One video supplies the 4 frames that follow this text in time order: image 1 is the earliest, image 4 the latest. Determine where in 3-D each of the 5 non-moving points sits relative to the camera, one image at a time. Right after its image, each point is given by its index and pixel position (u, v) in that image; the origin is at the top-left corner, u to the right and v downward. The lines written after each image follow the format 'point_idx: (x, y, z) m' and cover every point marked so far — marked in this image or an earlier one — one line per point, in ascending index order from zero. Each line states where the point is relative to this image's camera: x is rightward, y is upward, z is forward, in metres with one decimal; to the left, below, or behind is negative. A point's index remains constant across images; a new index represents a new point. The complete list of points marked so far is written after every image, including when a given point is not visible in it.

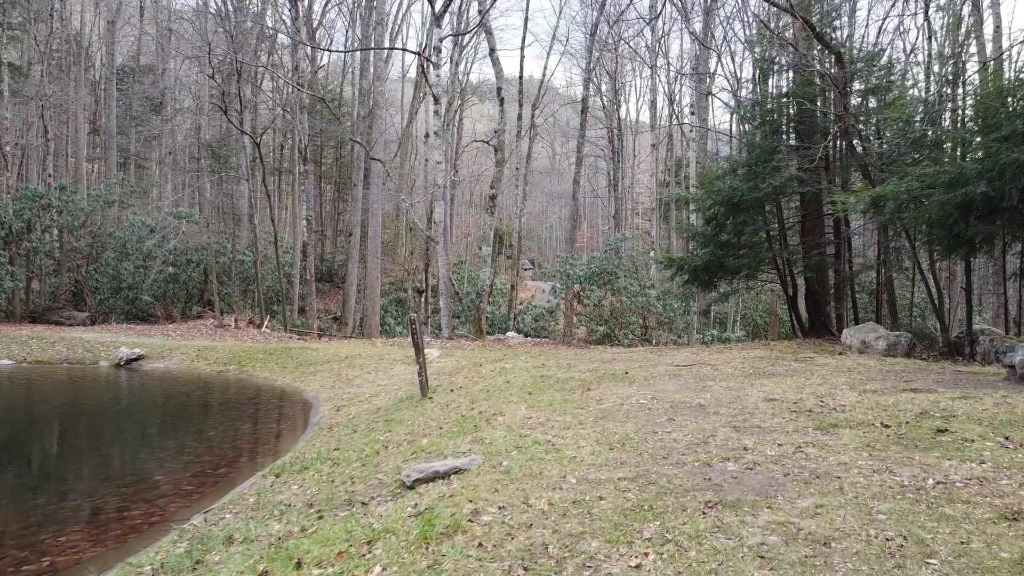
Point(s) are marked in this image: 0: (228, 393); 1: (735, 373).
0: (-5.5, -2.0, +11.1) m
1: (+2.6, -1.0, +6.8) m
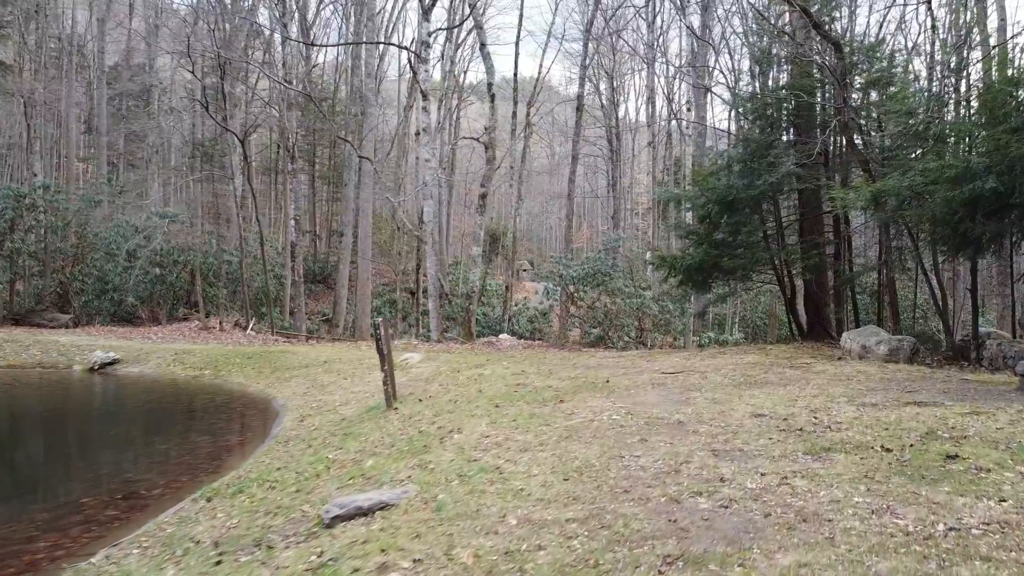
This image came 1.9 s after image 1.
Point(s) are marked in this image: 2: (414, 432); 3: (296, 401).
0: (-5.8, -2.1, +10.6) m
1: (+2.3, -1.0, +6.3) m
2: (-0.8, -1.2, +5.0) m
3: (-3.4, -1.8, +9.2) m
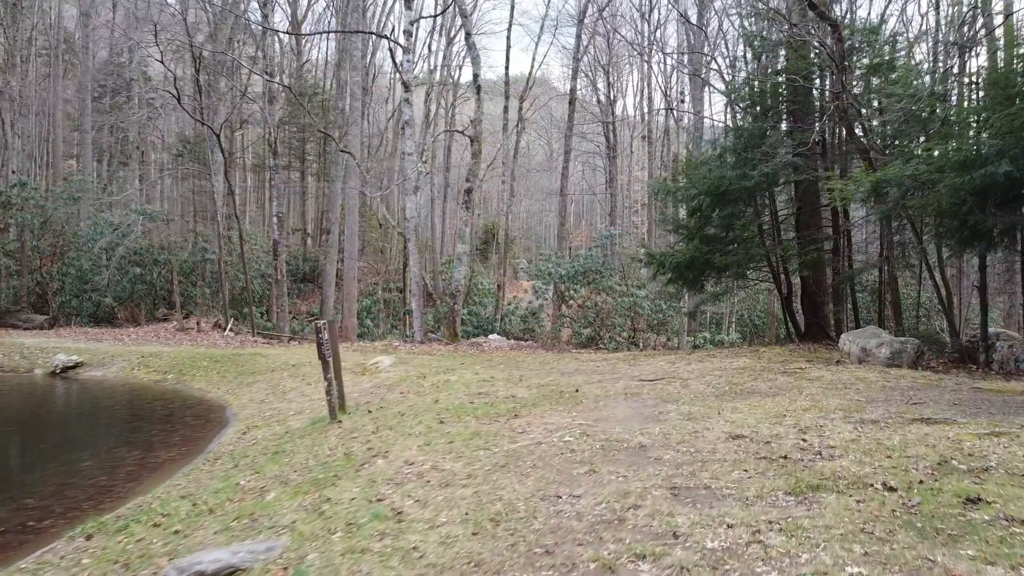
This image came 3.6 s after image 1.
0: (-6.2, -2.1, +9.9) m
1: (+1.9, -1.0, +5.6) m
2: (-1.3, -1.2, +4.3) m
3: (-3.8, -1.8, +8.5) m
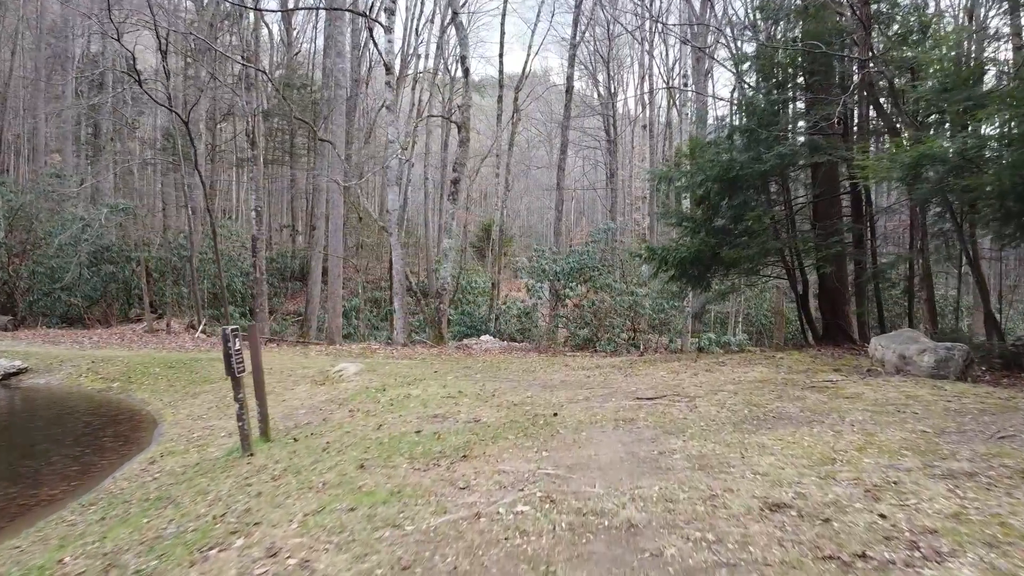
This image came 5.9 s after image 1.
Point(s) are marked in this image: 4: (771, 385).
0: (-6.5, -2.0, +8.7) m
1: (+1.6, -1.0, +4.3) m
2: (-1.6, -1.2, +3.1) m
3: (-4.2, -1.8, +7.2) m
4: (+2.7, -1.0, +6.1) m
